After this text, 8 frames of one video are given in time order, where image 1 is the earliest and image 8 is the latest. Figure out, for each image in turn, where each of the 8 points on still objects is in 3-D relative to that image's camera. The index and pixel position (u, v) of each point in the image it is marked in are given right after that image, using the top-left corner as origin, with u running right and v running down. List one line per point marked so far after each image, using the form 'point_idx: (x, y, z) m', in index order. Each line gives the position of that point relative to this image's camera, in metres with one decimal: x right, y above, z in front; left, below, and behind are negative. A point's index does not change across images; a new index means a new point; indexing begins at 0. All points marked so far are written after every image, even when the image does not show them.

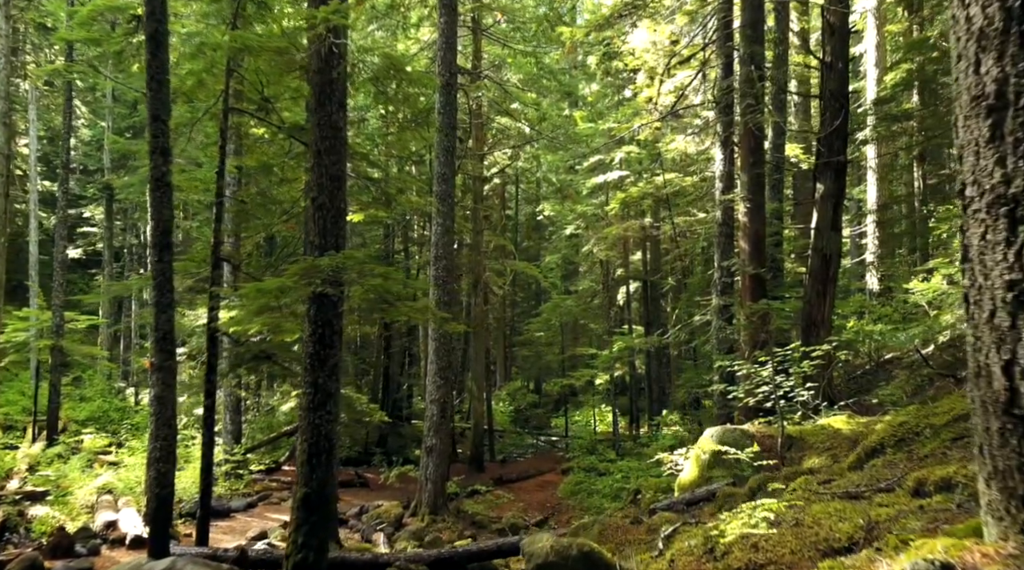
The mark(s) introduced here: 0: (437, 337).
0: (-1.5, -1.1, +18.5) m
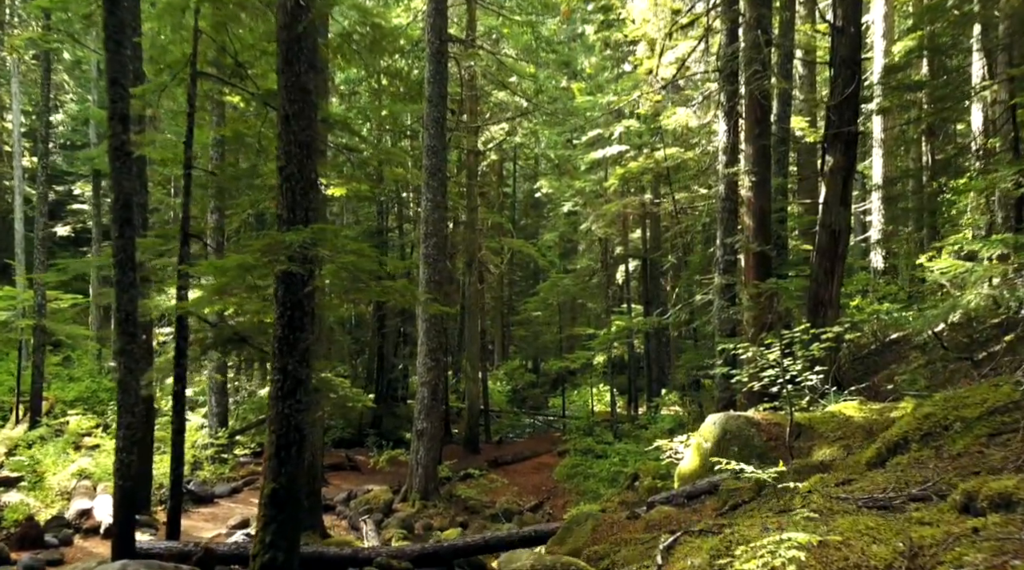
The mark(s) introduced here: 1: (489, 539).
0: (-1.6, -0.7, +17.8) m
1: (-0.3, -2.9, +10.5) m
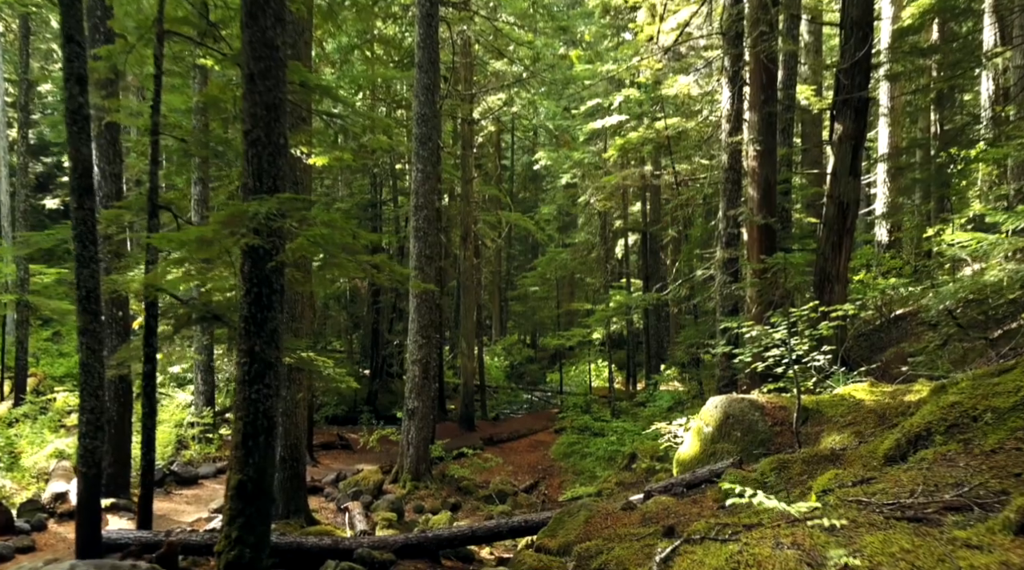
0: (-1.7, -0.2, +17.1) m
1: (-0.4, -2.6, +9.9) m
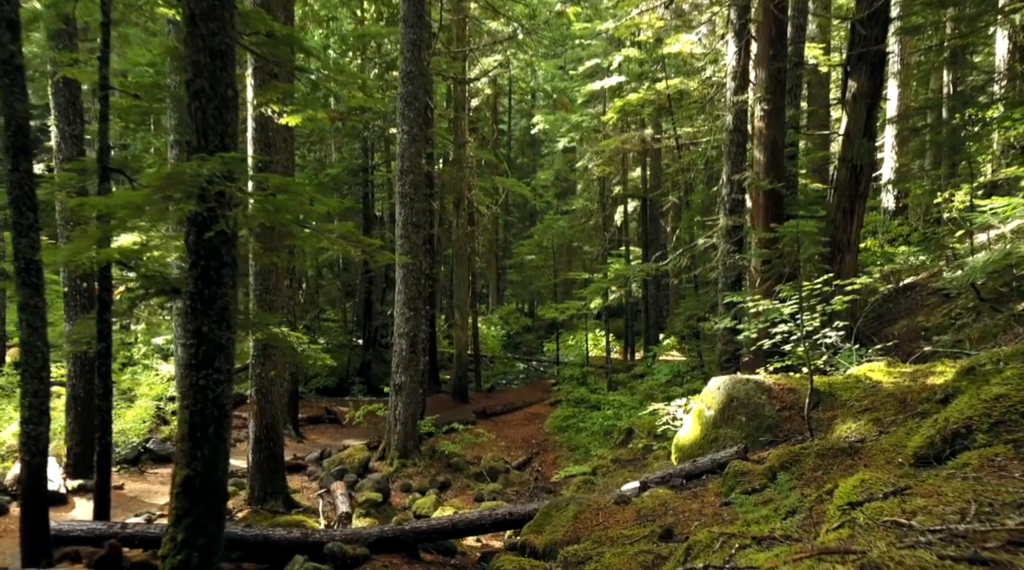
0: (-1.9, +0.3, +16.3) m
1: (-0.5, -2.3, +9.1) m
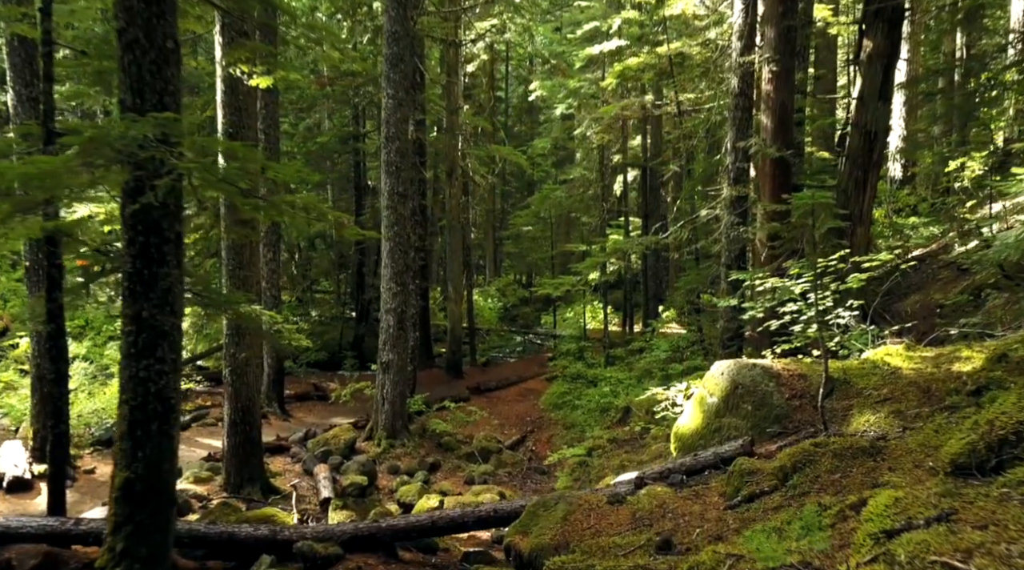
0: (-2.0, +0.8, +15.5) m
1: (-0.6, -2.1, +8.5) m
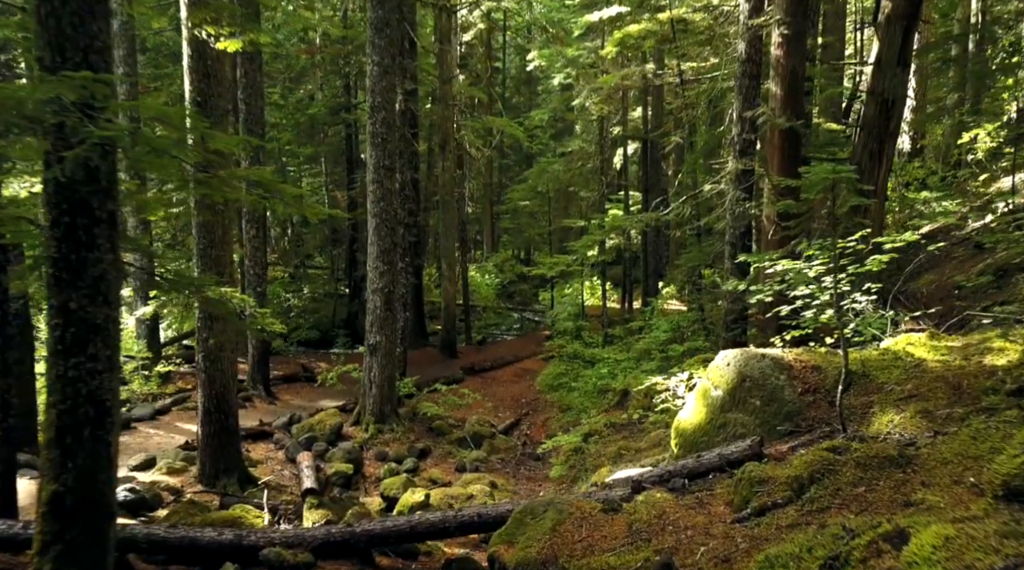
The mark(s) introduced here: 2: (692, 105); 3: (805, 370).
0: (-2.1, +1.1, +14.8) m
1: (-0.8, -2.0, +7.8) m
2: (+3.6, +3.6, +18.8) m
3: (+2.4, -0.7, +7.6) m
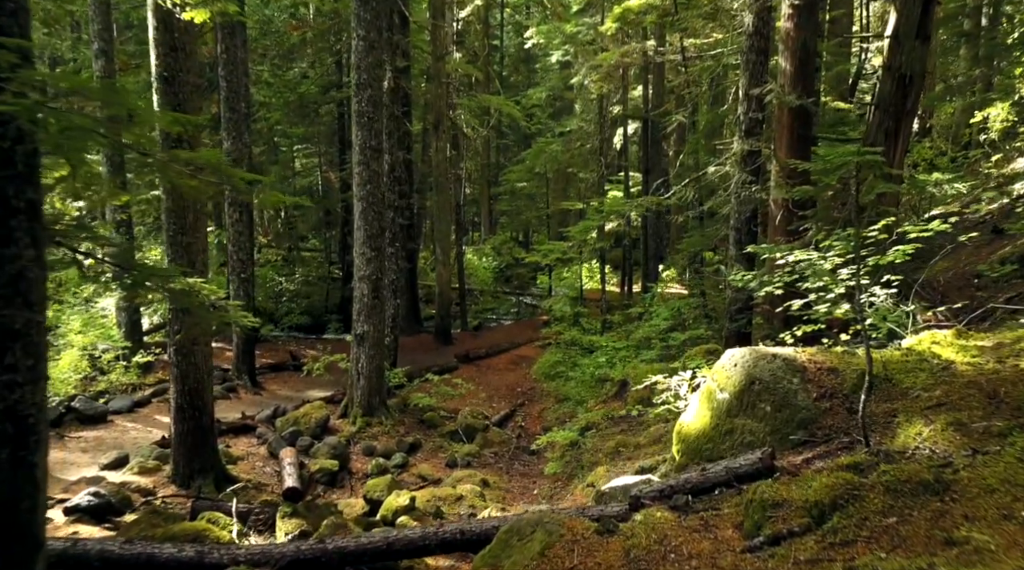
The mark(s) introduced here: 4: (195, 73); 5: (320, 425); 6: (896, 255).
0: (-2.2, +1.3, +14.1) m
1: (-0.8, -1.9, +7.1) m
2: (+3.5, +3.9, +18.1) m
3: (+2.3, -0.6, +6.9) m
4: (-3.4, +2.2, +10.0) m
5: (-2.9, -2.1, +14.1) m
6: (+2.9, +0.2, +7.3) m
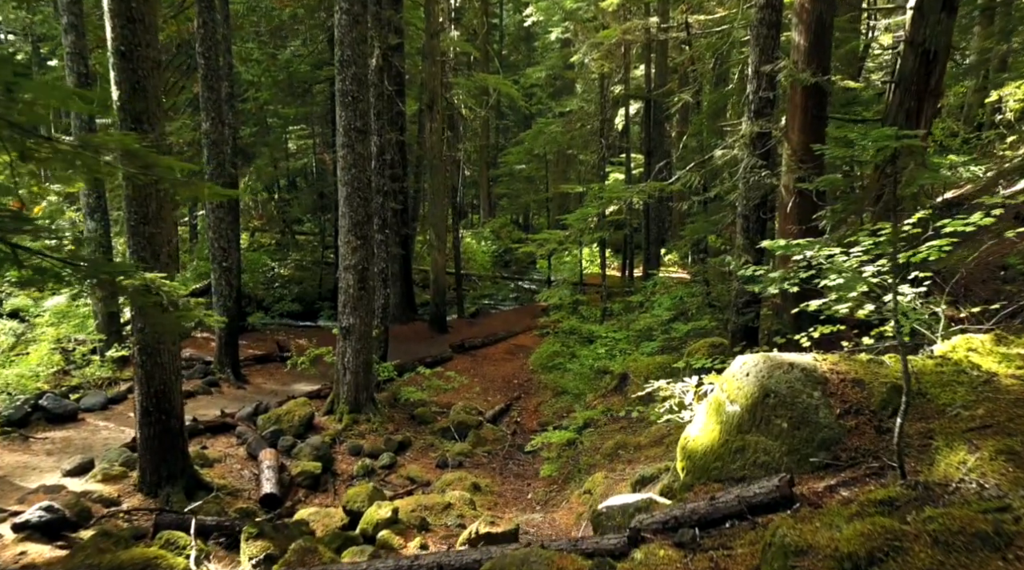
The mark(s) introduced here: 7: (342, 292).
0: (-2.3, +1.5, +13.3) m
1: (-0.9, -1.9, +6.4) m
2: (+3.4, +4.1, +17.2) m
3: (+2.2, -0.6, +6.2) m
4: (-3.5, +2.3, +9.2) m
5: (-3.0, -2.0, +13.4) m
6: (+2.8, +0.2, +6.5) m
7: (-2.5, -0.1, +13.7) m
